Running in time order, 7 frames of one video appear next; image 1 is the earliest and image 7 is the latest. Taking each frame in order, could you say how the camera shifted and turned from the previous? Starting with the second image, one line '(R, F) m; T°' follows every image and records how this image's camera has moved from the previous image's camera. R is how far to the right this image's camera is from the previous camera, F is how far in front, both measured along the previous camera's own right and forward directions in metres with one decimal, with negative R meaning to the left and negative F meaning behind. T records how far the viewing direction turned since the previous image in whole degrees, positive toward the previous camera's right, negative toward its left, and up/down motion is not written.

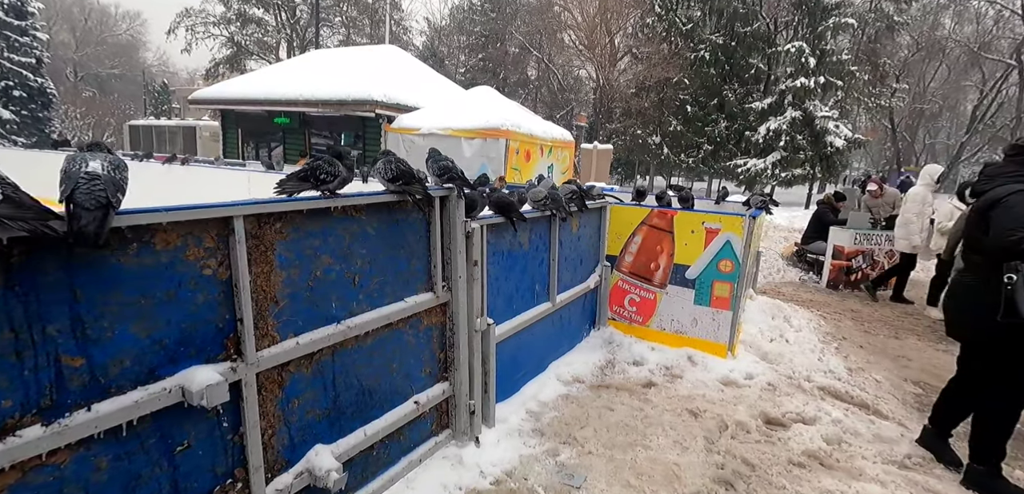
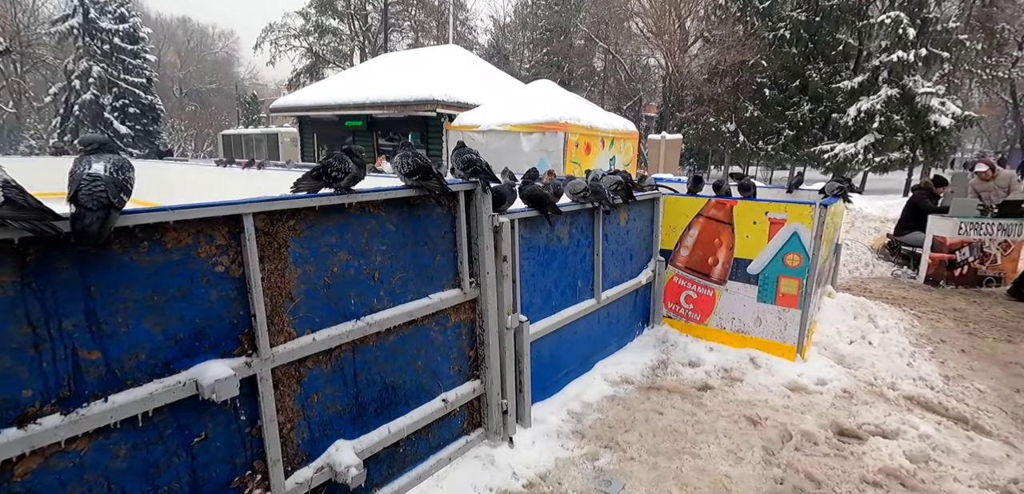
(+0.3, +0.1) m; -8°
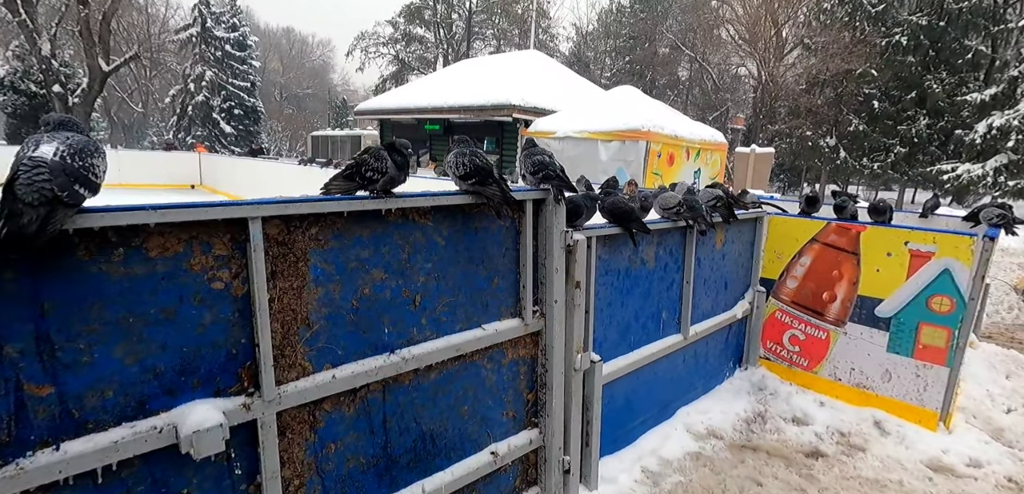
(0.0, +0.6) m; -8°
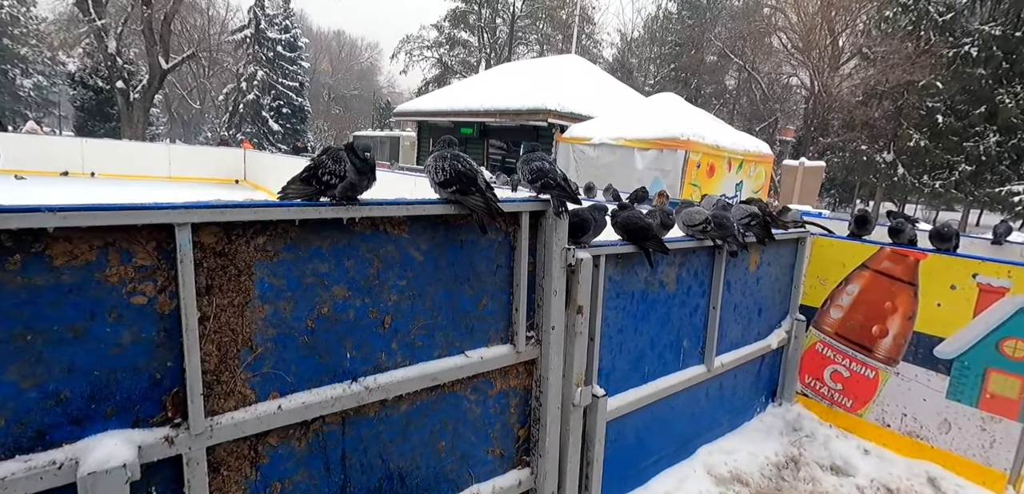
(+0.2, +0.3) m; -4°
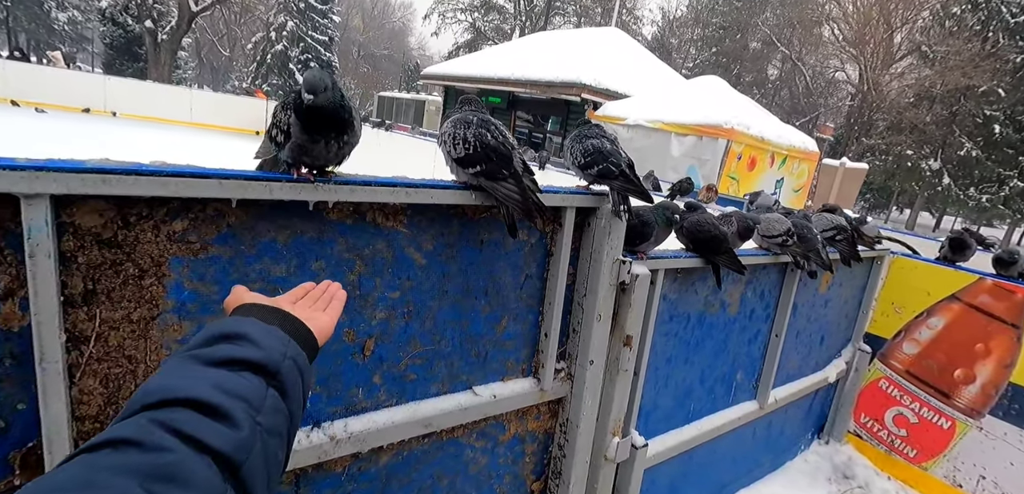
(-0.1, +0.6) m; -2°
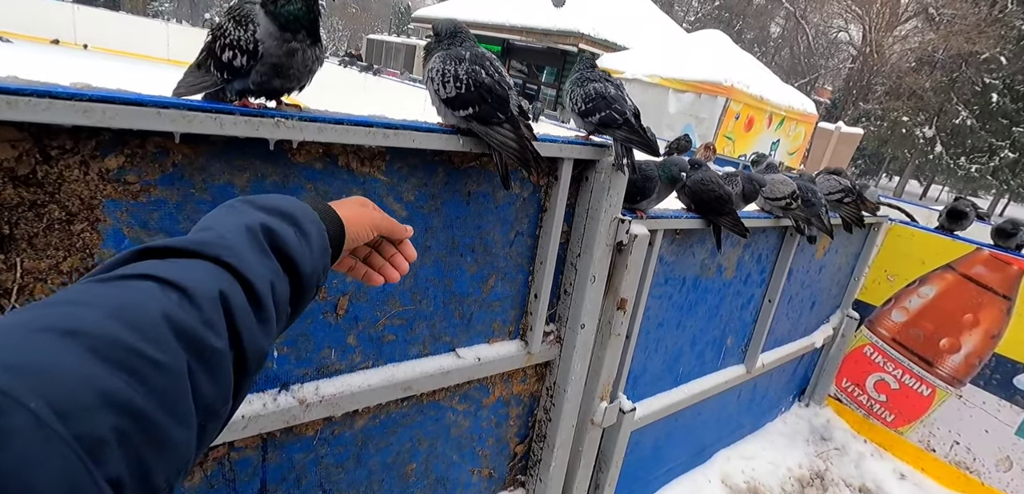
(0.0, +0.1) m; +1°
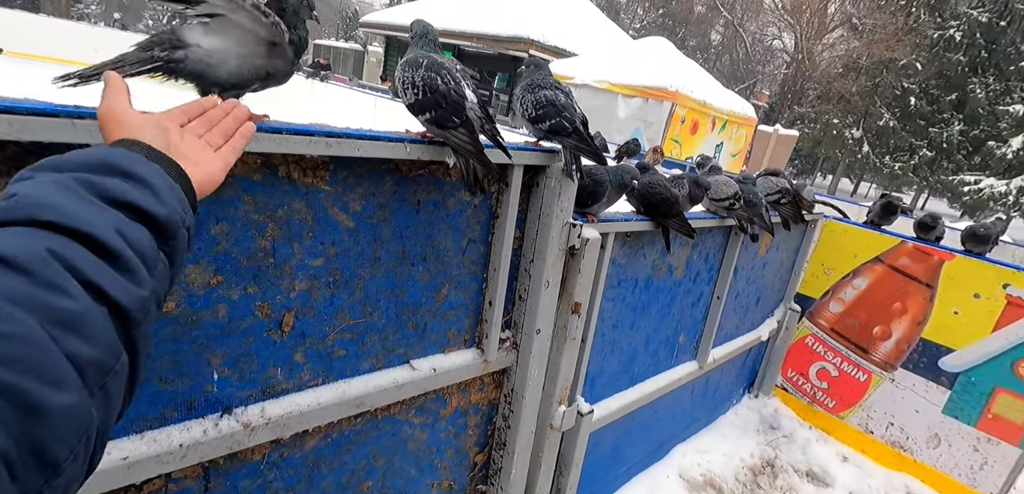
(0.0, 0.0) m; +5°
